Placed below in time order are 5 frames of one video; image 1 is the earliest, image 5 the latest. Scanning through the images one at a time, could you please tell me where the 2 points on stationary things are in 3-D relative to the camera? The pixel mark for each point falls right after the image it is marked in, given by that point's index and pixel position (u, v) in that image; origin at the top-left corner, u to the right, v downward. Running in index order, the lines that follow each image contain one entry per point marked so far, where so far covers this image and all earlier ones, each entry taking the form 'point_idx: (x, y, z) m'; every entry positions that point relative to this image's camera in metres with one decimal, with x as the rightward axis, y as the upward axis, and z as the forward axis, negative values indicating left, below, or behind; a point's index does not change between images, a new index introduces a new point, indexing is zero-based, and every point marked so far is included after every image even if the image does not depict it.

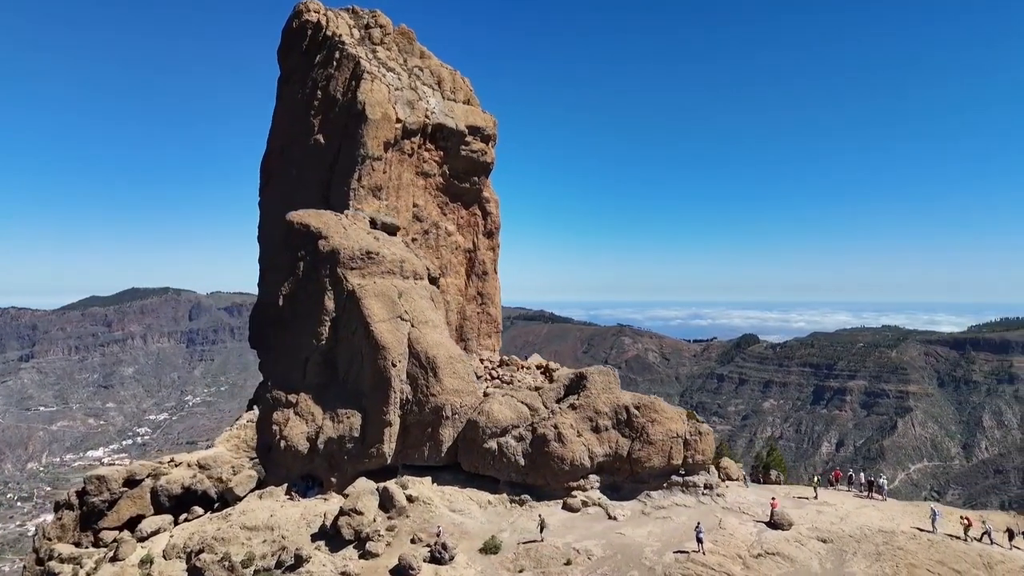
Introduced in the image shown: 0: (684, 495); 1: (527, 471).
0: (+5.1, -6.1, +19.2) m
1: (+0.5, -5.6, +19.9) m
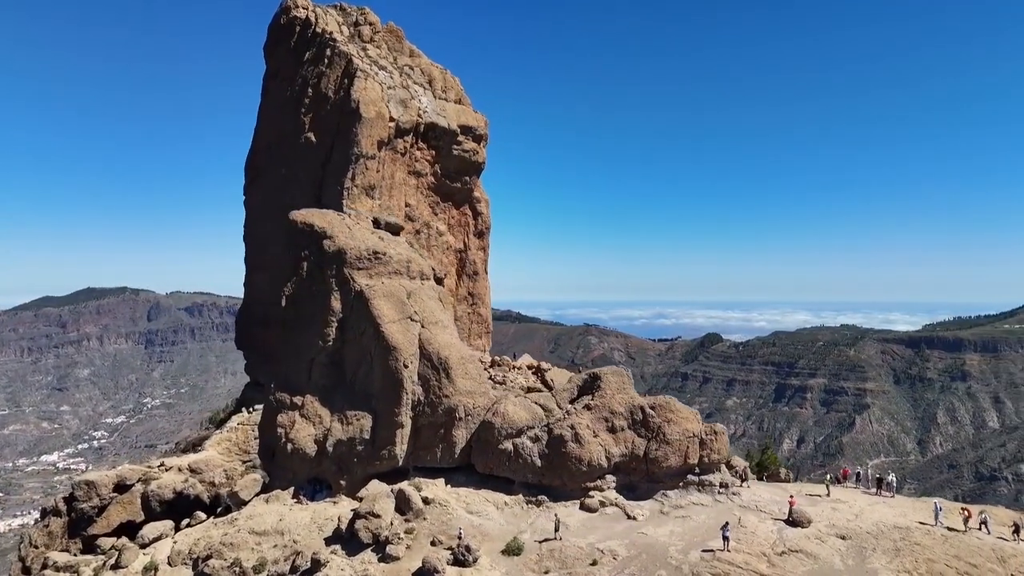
0: (+5.6, -6.1, +19.4) m
1: (+1.0, -5.6, +19.9) m
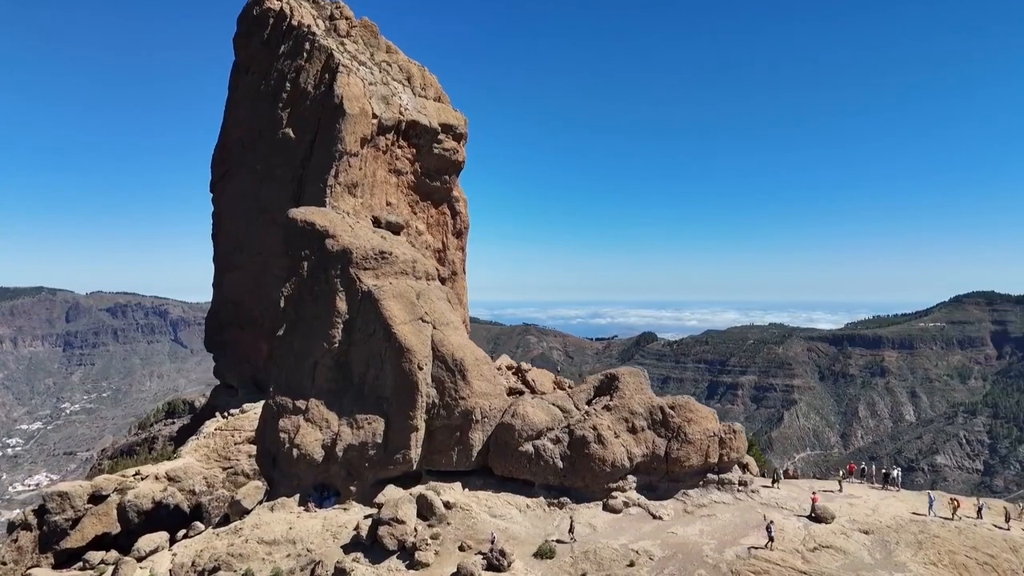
0: (+6.3, -6.2, +19.7) m
1: (+1.6, -5.6, +19.8) m
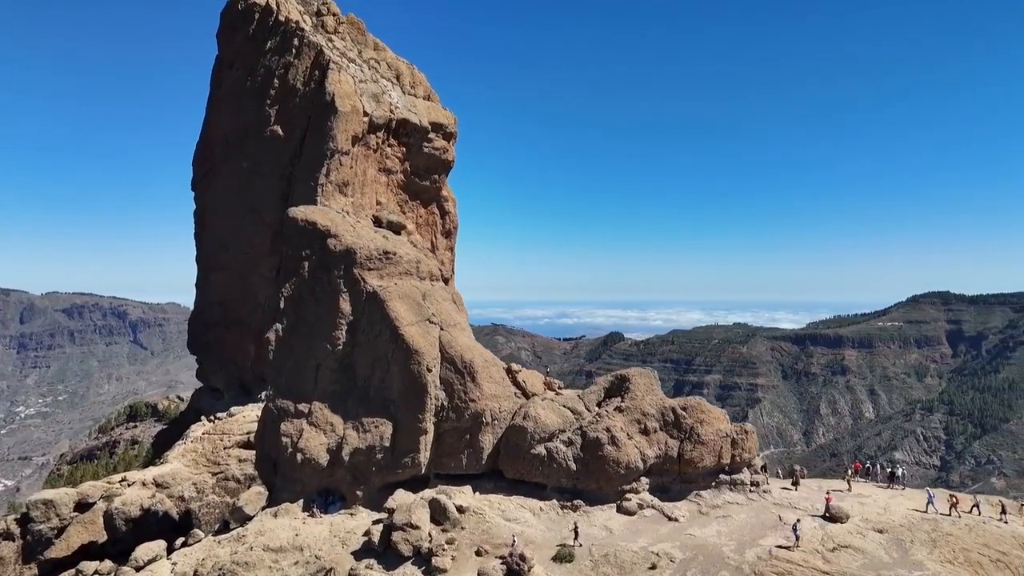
0: (+6.7, -6.2, +19.7) m
1: (+2.0, -5.7, +19.7) m
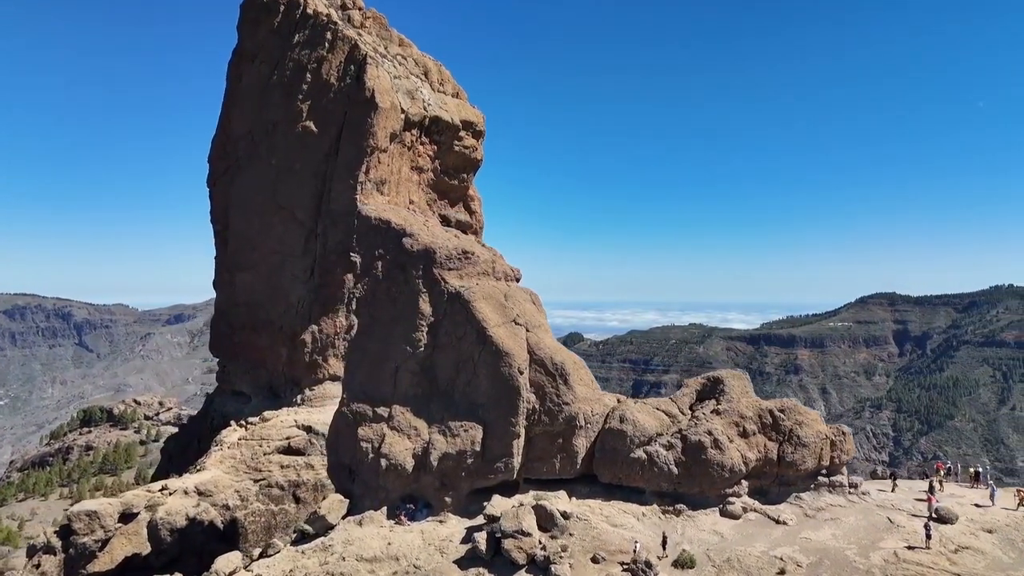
0: (+9.6, -6.2, +19.6) m
1: (+4.9, -5.7, +19.4) m
